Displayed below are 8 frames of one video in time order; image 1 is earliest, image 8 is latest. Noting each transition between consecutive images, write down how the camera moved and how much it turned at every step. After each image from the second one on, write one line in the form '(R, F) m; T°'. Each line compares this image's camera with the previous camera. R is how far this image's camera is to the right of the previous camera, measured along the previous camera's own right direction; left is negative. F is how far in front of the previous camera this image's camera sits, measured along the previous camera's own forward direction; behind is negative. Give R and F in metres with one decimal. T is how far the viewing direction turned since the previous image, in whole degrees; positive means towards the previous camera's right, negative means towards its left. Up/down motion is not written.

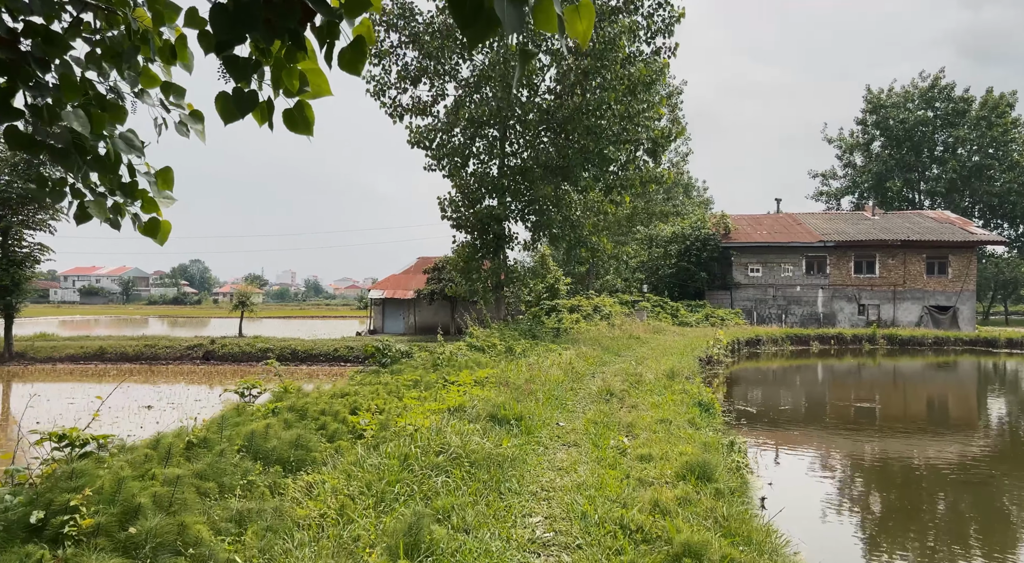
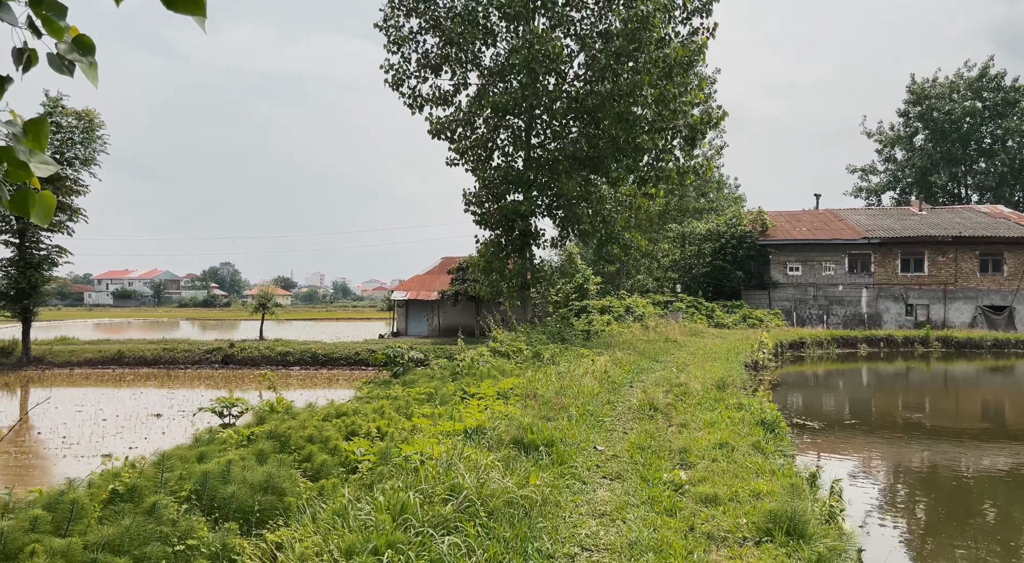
(0.0, +1.3) m; -2°
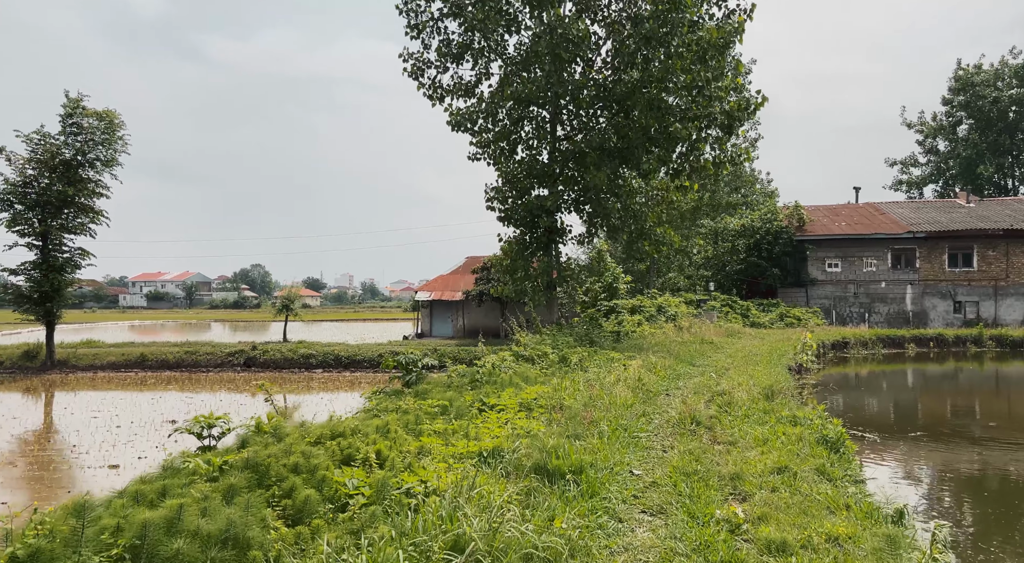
(0.0, +0.9) m; -2°
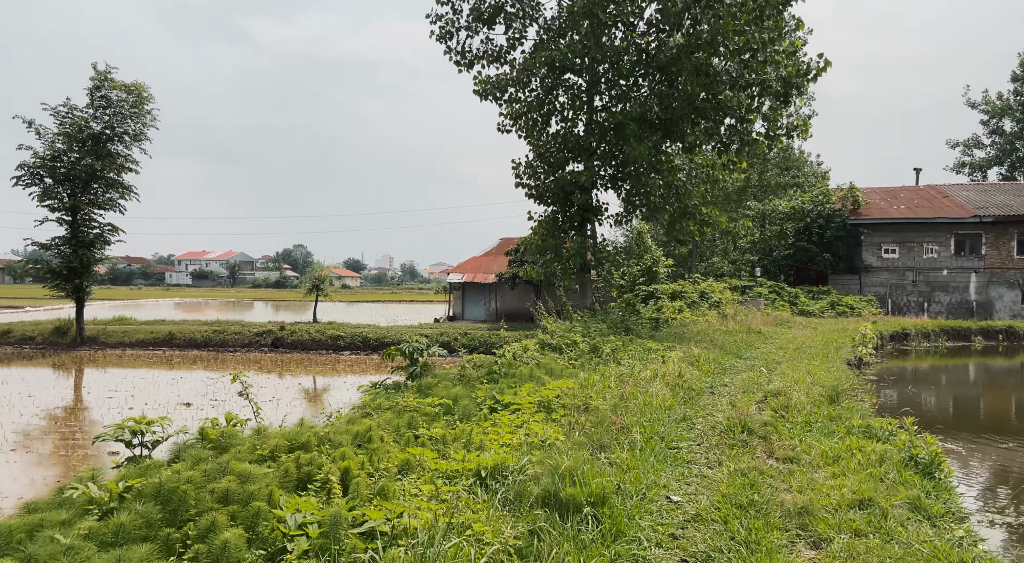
(+0.2, +1.2) m; -3°
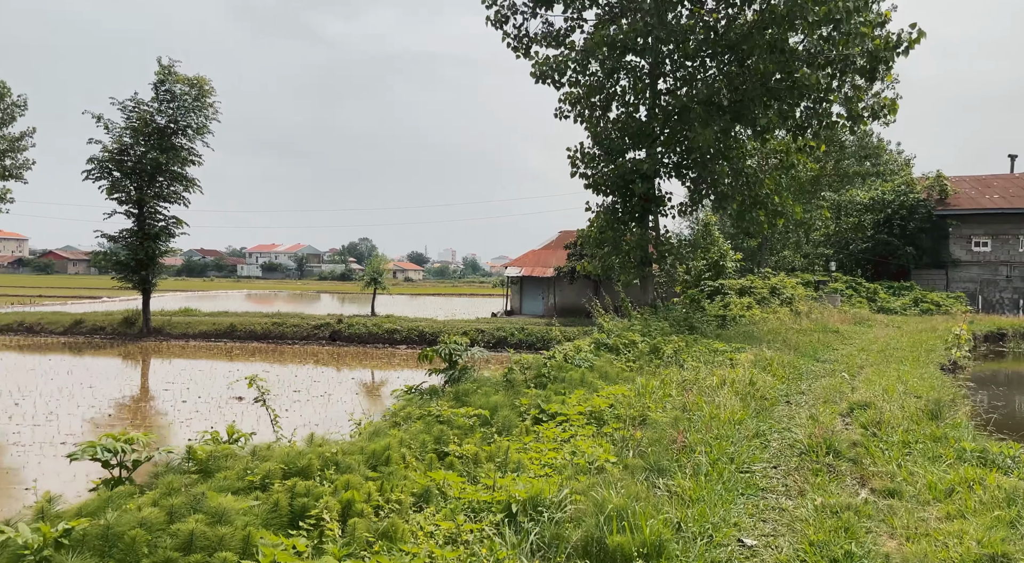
(+0.1, +0.8) m; -4°
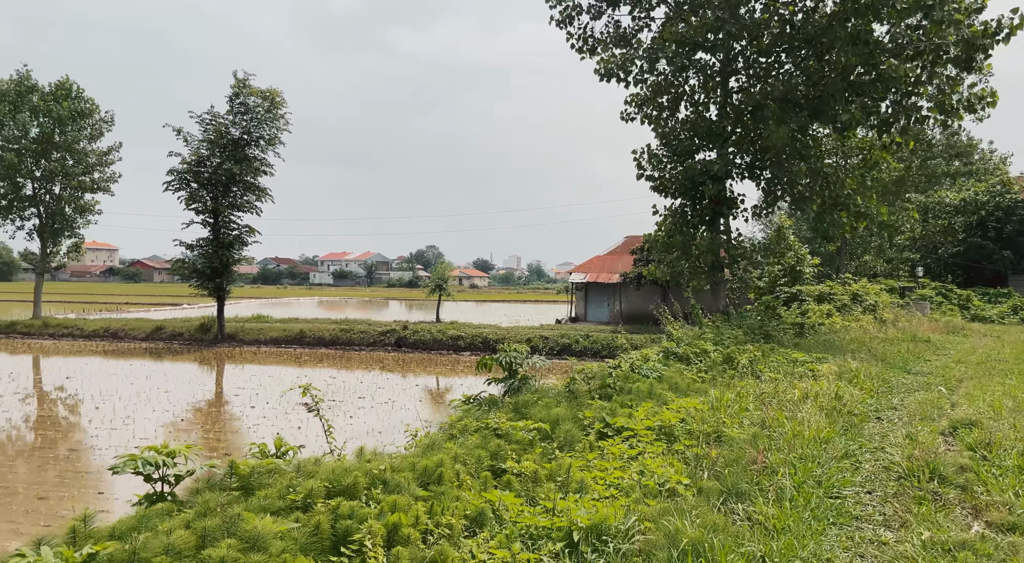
(0.0, +0.3) m; -5°
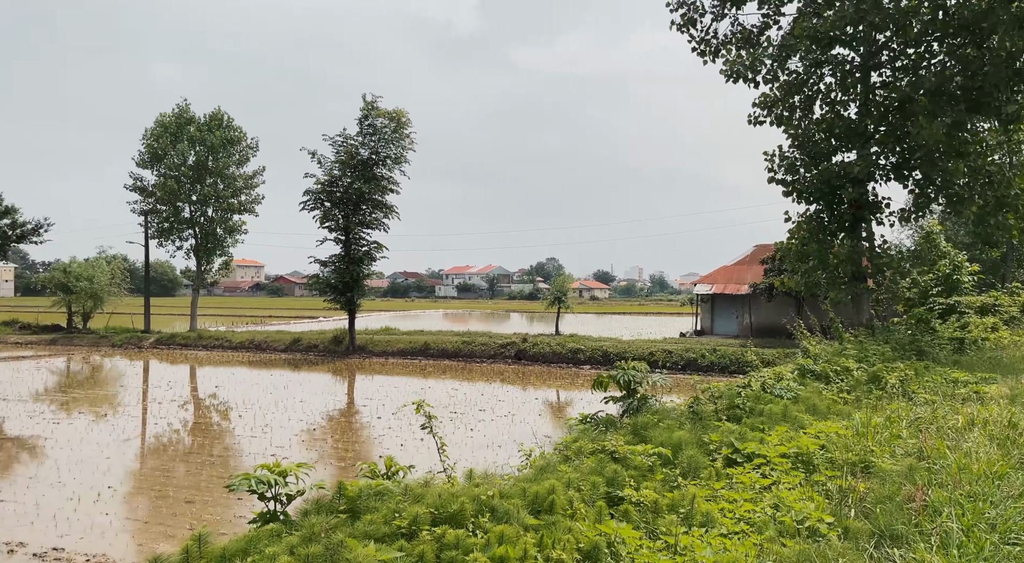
(0.0, +0.3) m; -9°
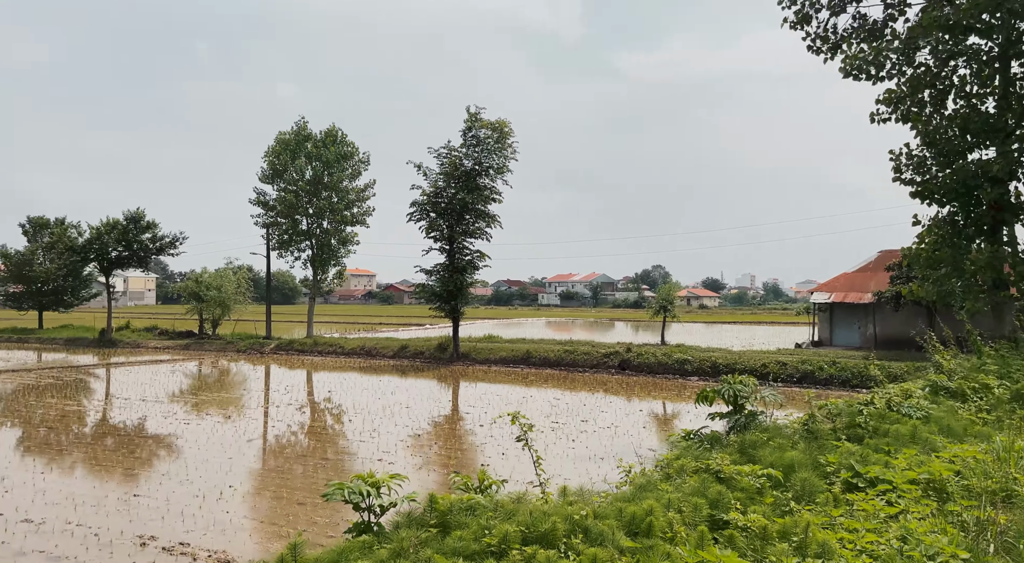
(0.0, +0.2) m; -7°
